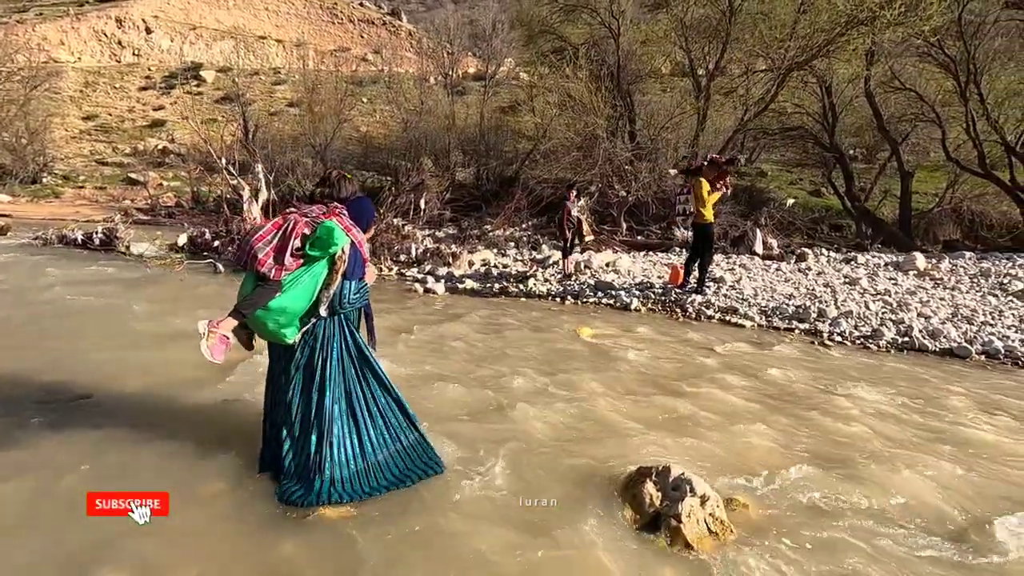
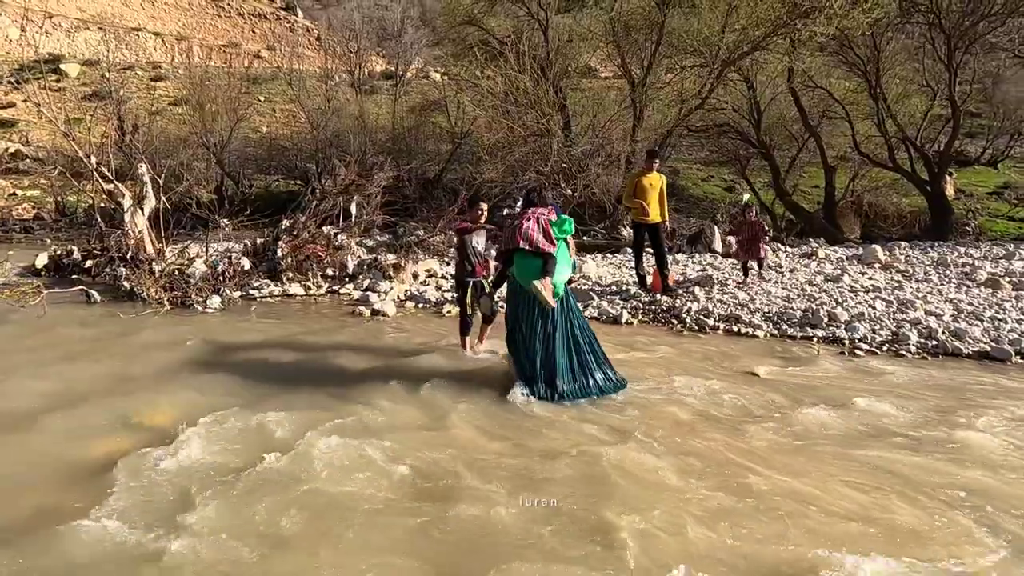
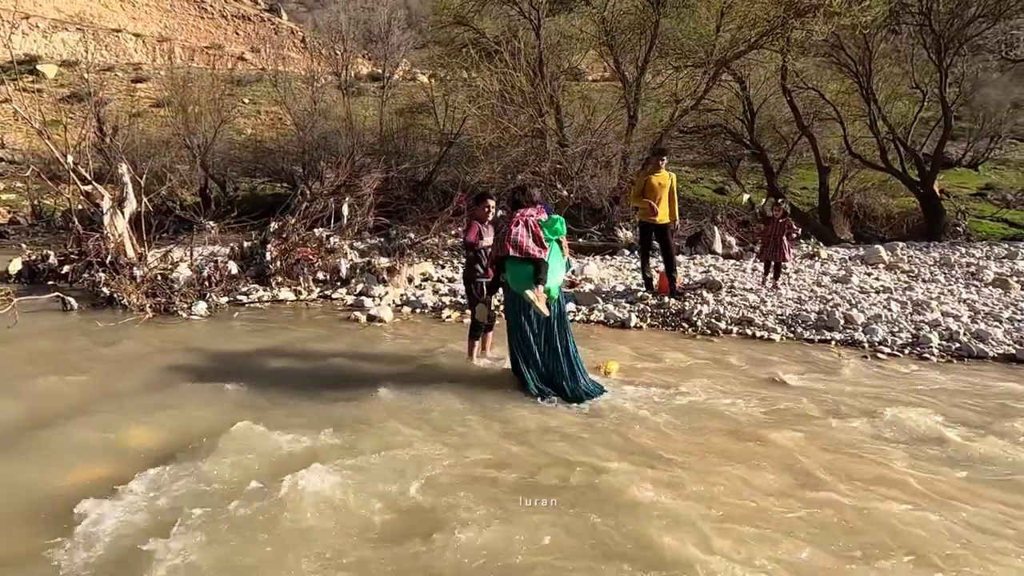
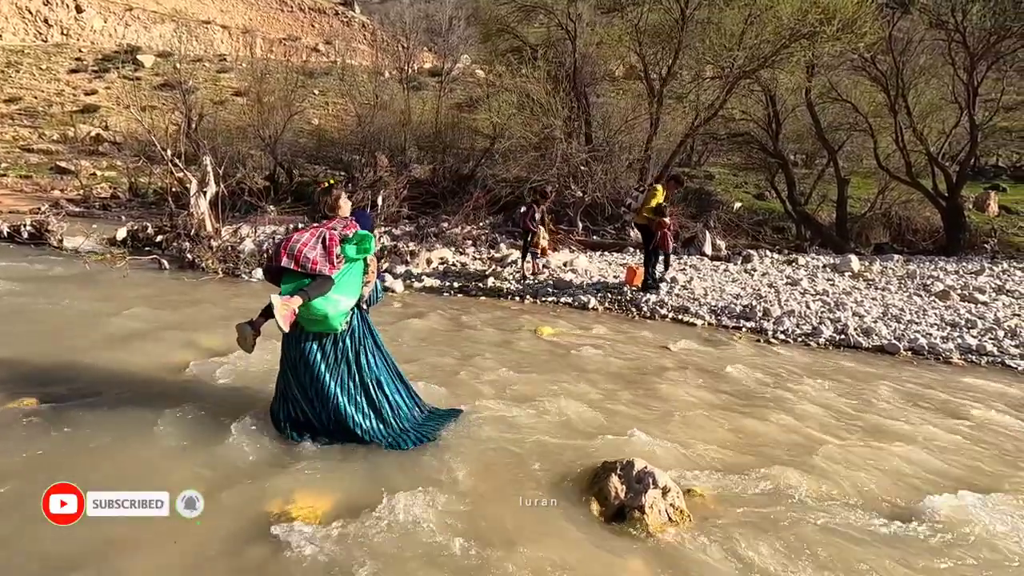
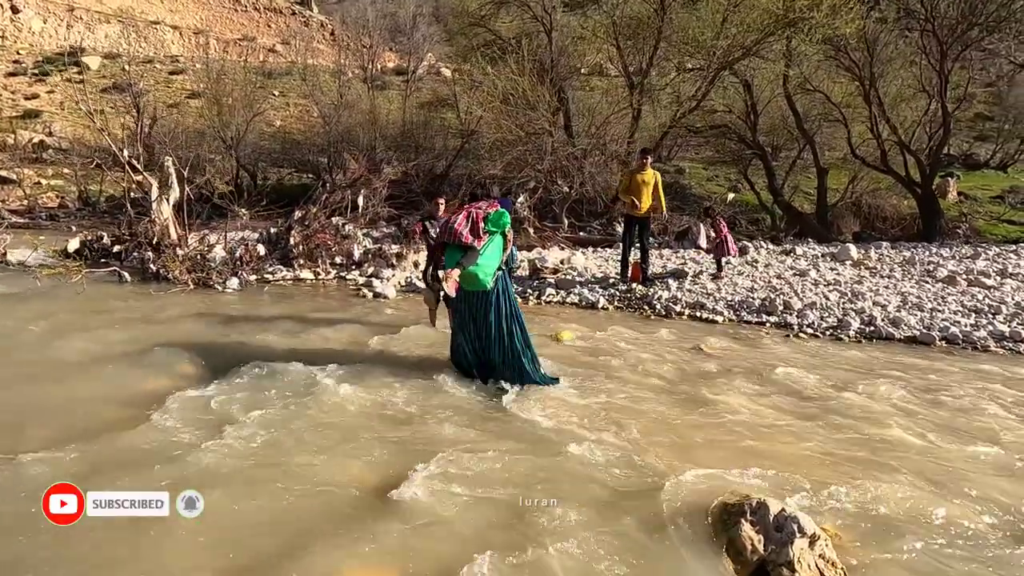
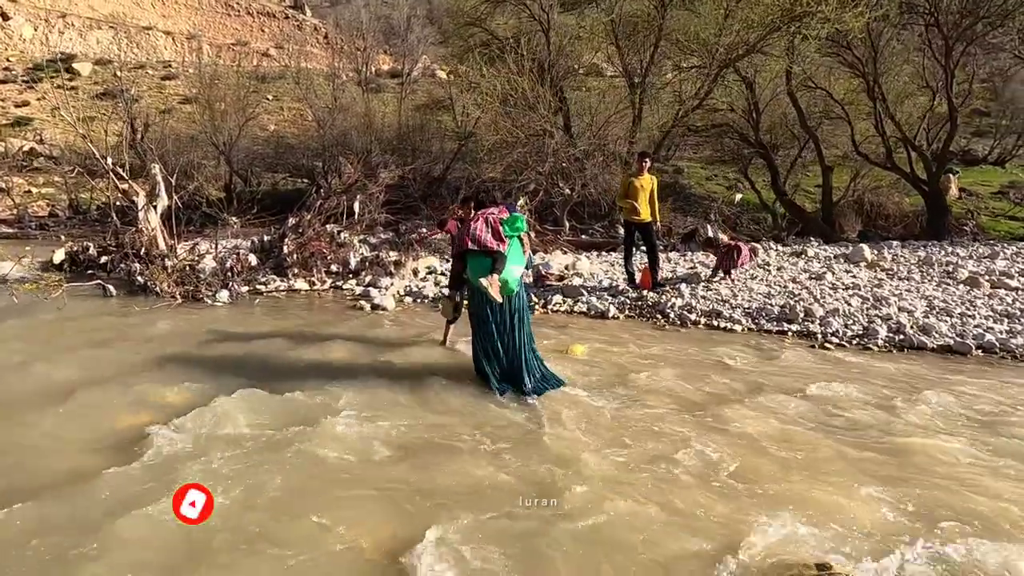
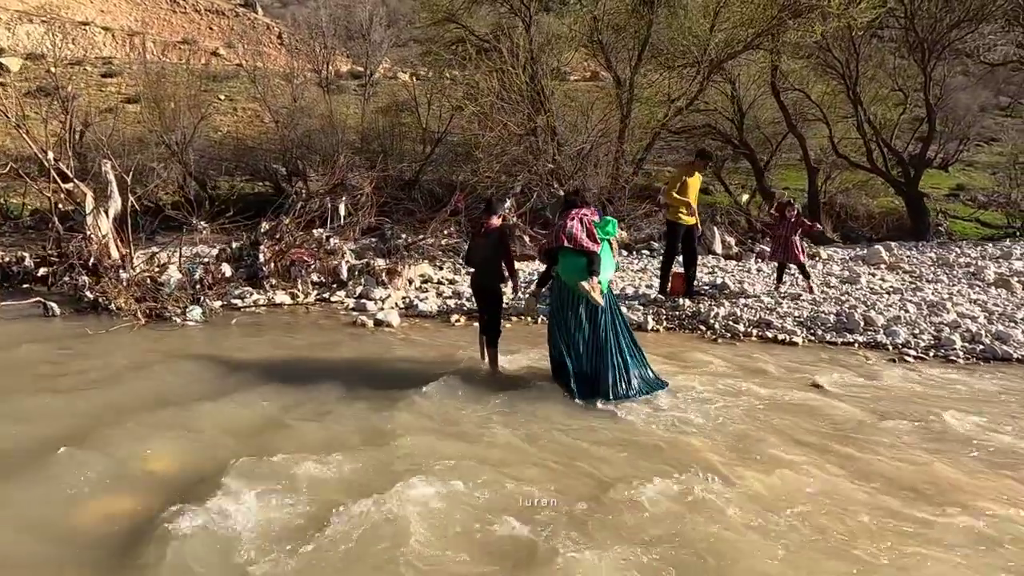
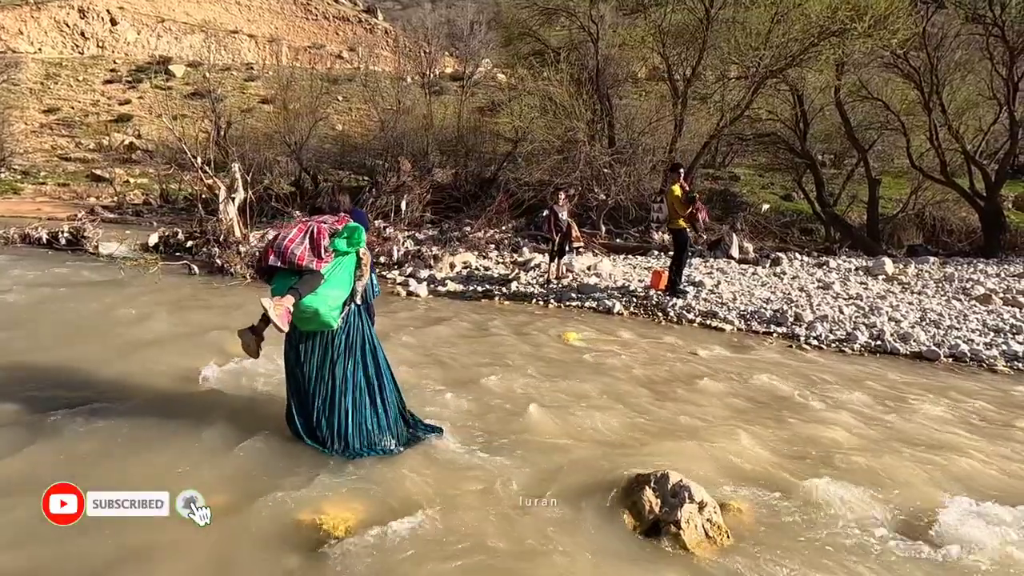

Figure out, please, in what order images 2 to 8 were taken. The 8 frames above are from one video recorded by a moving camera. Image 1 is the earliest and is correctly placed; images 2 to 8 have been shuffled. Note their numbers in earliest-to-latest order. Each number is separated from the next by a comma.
8, 4, 5, 6, 2, 3, 7
